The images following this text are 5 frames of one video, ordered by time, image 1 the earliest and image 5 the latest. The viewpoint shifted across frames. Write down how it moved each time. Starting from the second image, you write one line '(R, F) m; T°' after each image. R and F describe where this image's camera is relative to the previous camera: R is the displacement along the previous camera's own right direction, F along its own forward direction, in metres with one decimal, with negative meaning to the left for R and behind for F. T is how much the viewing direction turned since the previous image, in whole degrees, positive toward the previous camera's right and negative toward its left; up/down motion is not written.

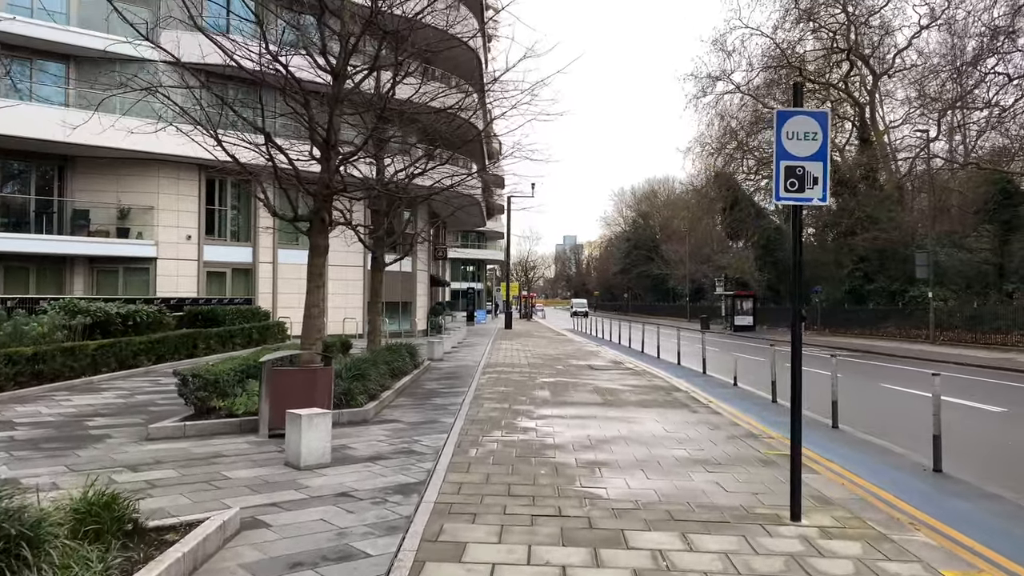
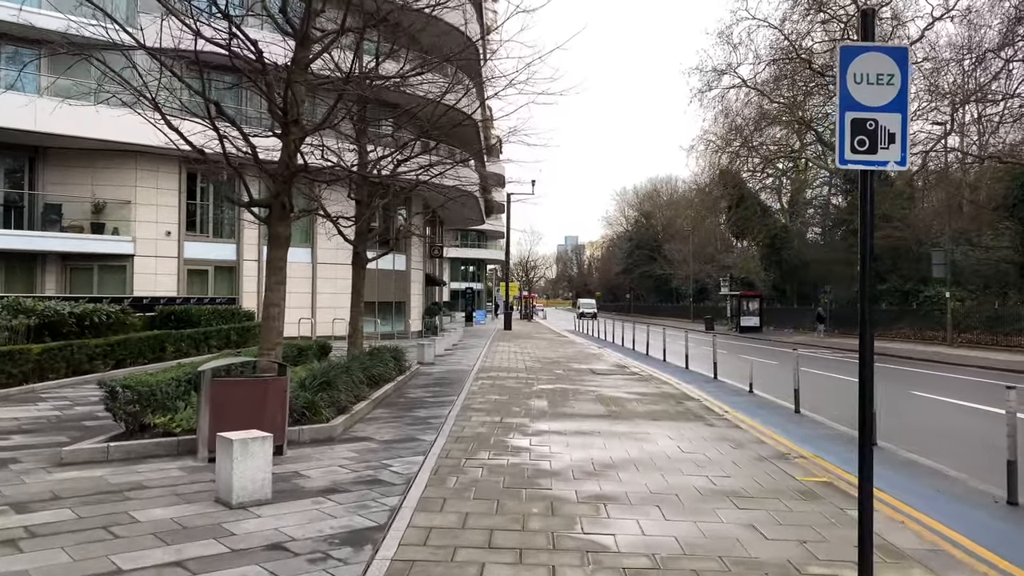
(+0.1, +1.2) m; 0°
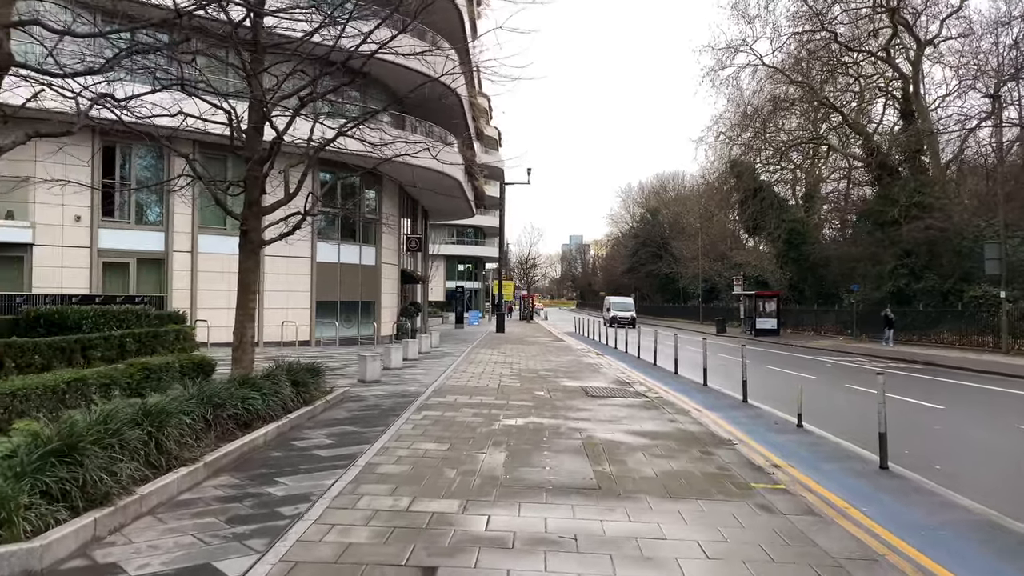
(+0.6, +3.8) m; 0°
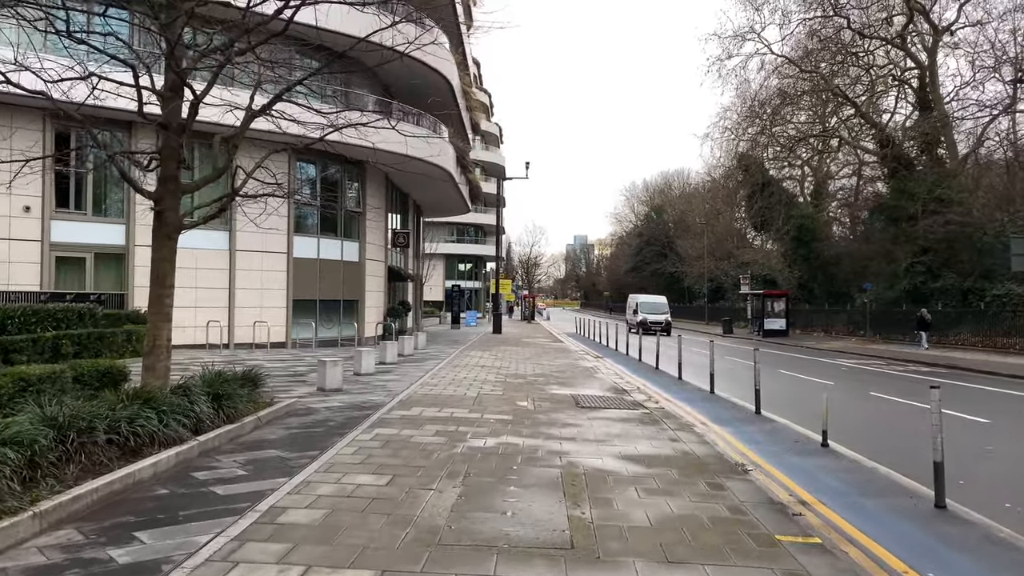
(+0.3, +1.5) m; 0°
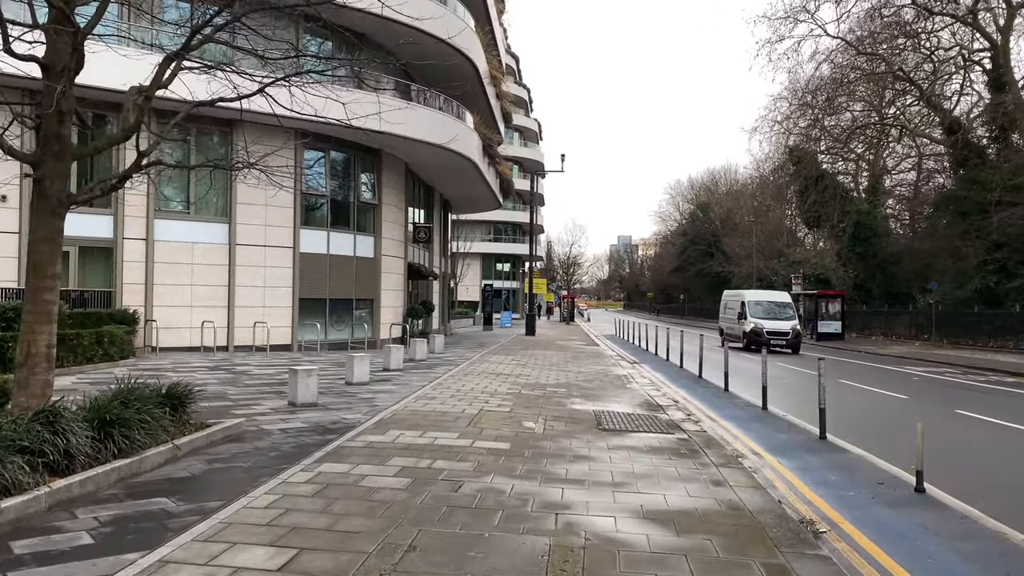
(+0.4, +1.9) m; -3°
